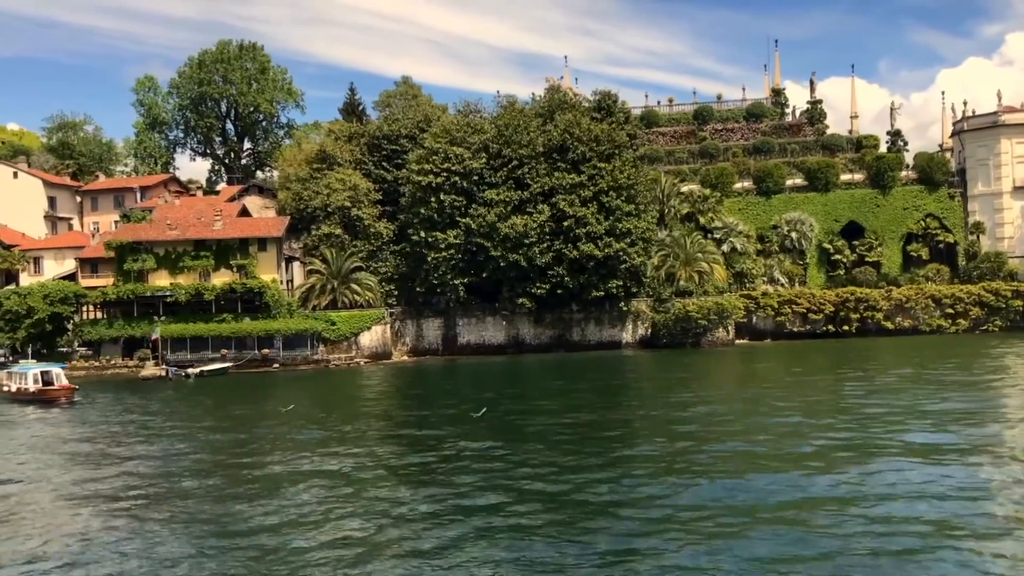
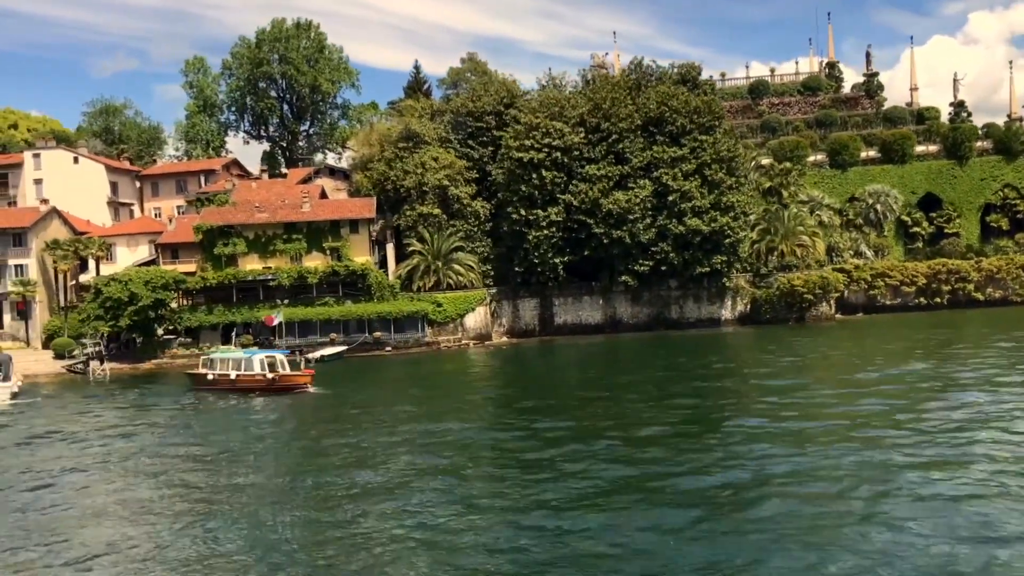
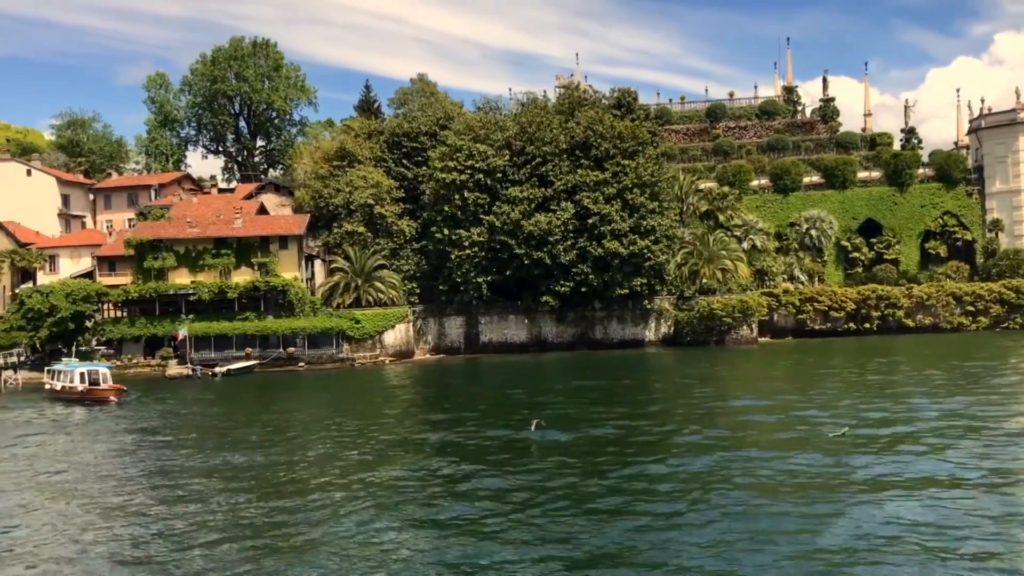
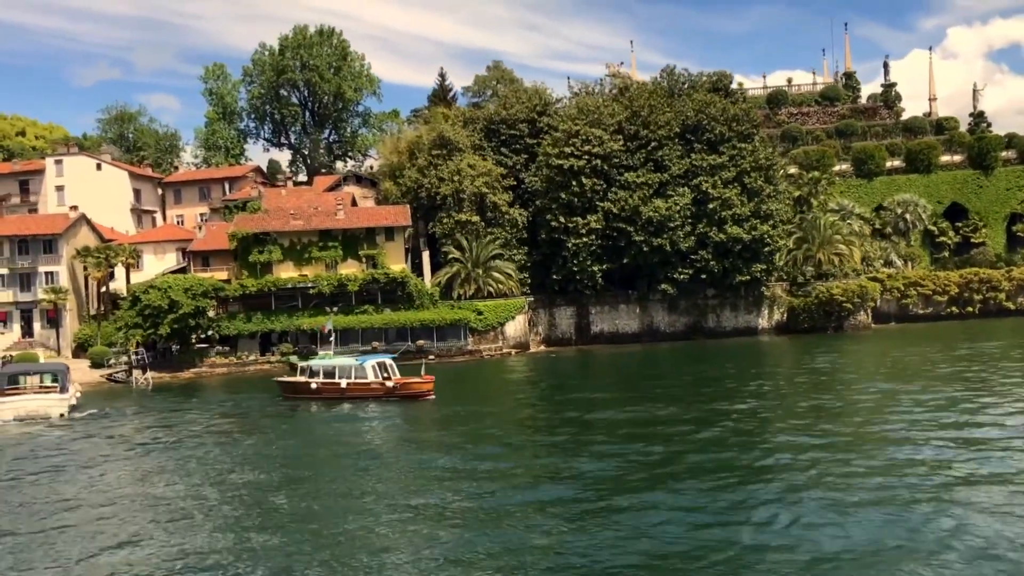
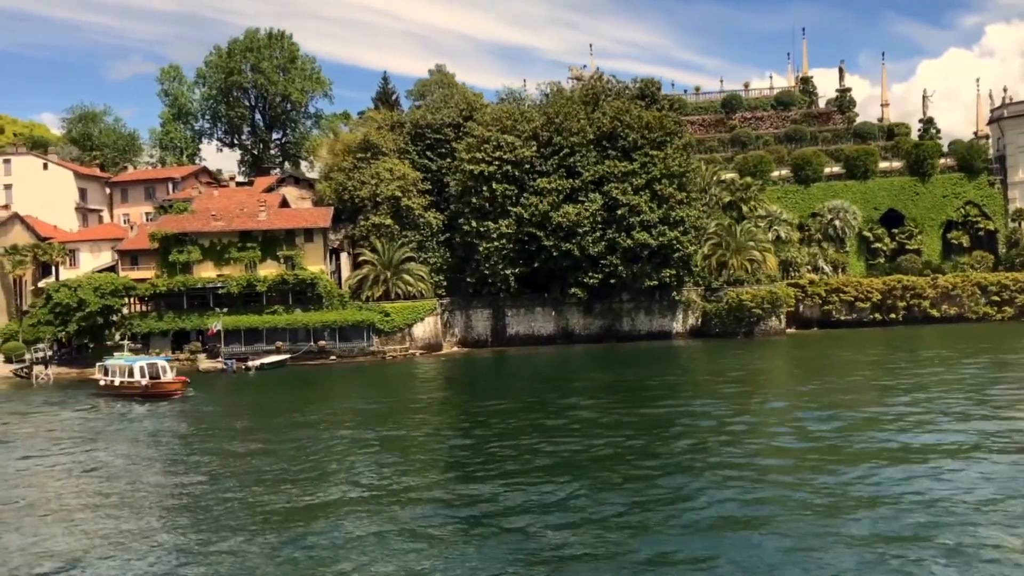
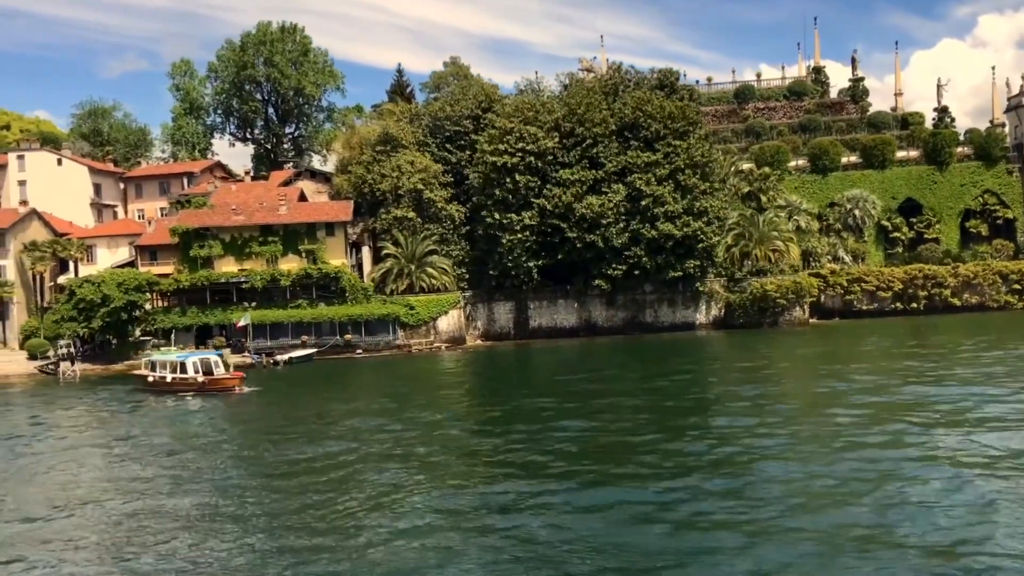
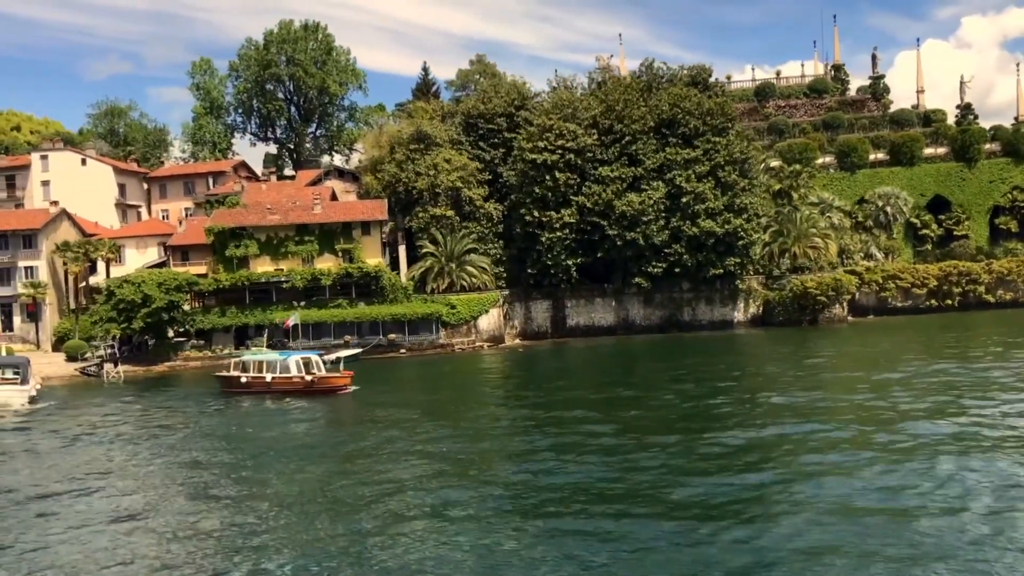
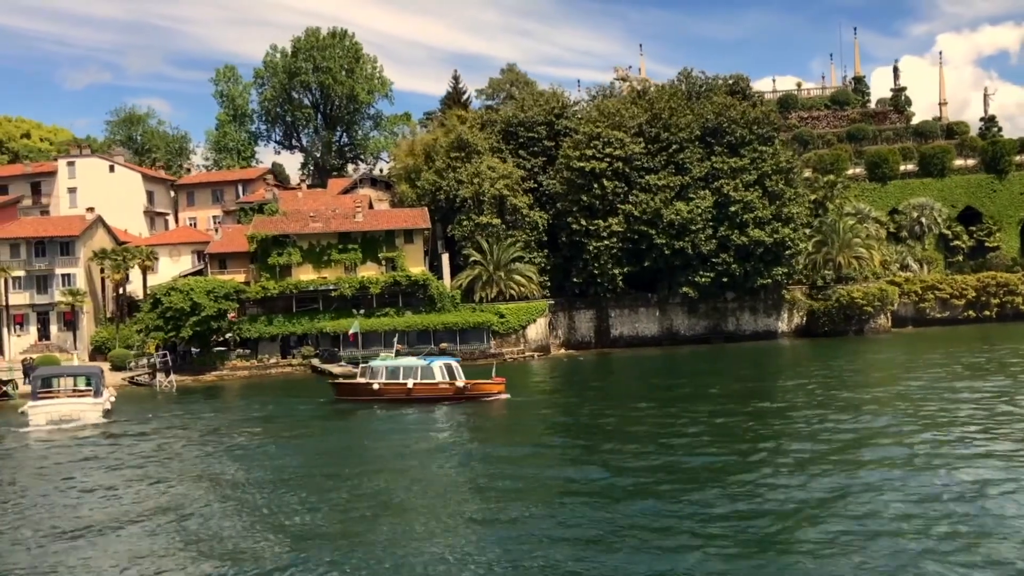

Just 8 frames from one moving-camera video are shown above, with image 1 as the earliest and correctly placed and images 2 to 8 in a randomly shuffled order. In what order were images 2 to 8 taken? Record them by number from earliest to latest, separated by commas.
3, 5, 6, 2, 7, 4, 8
